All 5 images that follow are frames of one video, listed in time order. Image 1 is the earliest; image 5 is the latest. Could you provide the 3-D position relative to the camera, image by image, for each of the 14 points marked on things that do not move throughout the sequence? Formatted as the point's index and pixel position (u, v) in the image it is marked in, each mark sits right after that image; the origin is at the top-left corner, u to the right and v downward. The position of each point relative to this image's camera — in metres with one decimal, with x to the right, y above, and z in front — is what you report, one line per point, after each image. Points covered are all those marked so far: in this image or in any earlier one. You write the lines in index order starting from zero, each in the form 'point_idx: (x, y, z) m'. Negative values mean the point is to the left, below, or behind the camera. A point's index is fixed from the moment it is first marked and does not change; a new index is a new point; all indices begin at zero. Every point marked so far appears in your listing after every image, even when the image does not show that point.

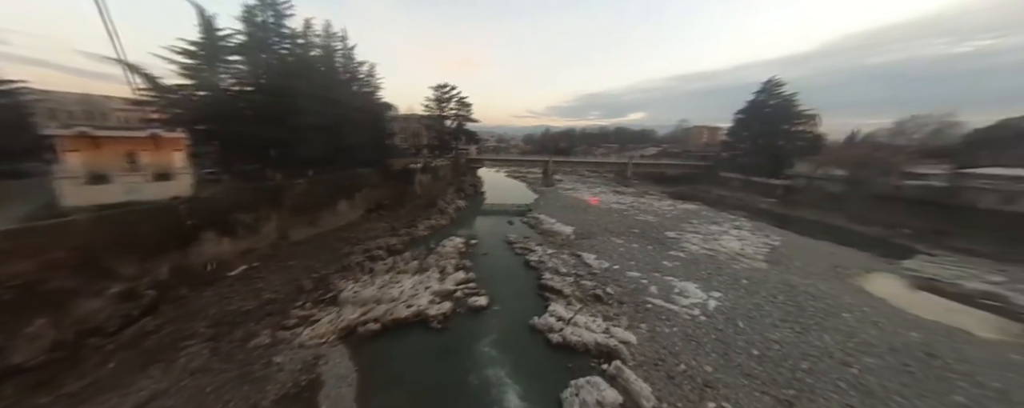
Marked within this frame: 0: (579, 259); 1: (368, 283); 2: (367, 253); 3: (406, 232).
0: (+3.4, -2.7, +13.7) m
1: (-5.4, -3.0, +10.8) m
2: (-6.7, -2.3, +13.5) m
3: (-6.2, -1.7, +17.0) m
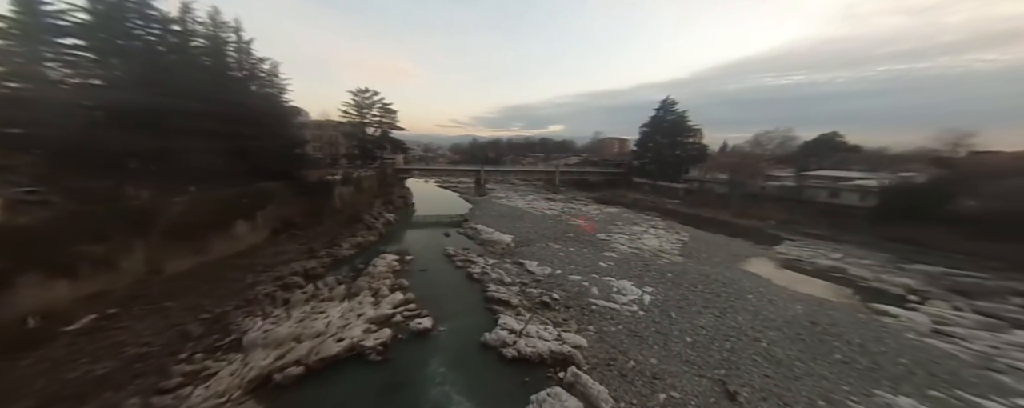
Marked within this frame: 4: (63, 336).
0: (+0.6, -3.1, +13.7) m
1: (-7.2, -3.6, +8.8) m
2: (-9.1, -3.1, +11.2) m
3: (-9.5, -2.6, +14.7) m
4: (-10.8, -3.2, +6.6) m
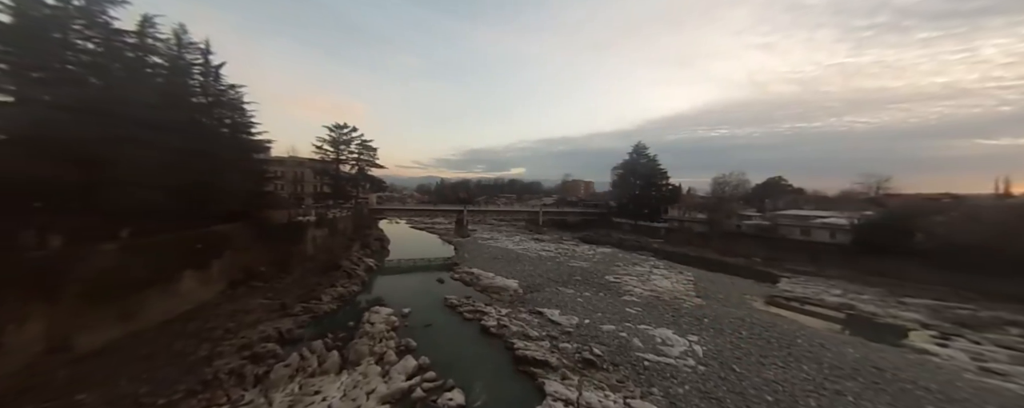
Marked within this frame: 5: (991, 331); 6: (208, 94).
0: (+1.4, -4.9, +12.4) m
1: (-5.9, -4.7, +6.6) m
2: (-8.0, -4.6, +8.7) m
3: (-8.9, -4.5, +12.2) m
4: (-9.2, -4.0, +4.0) m
5: (+19.2, -5.1, +11.4) m
6: (-16.4, +6.0, +15.6) m
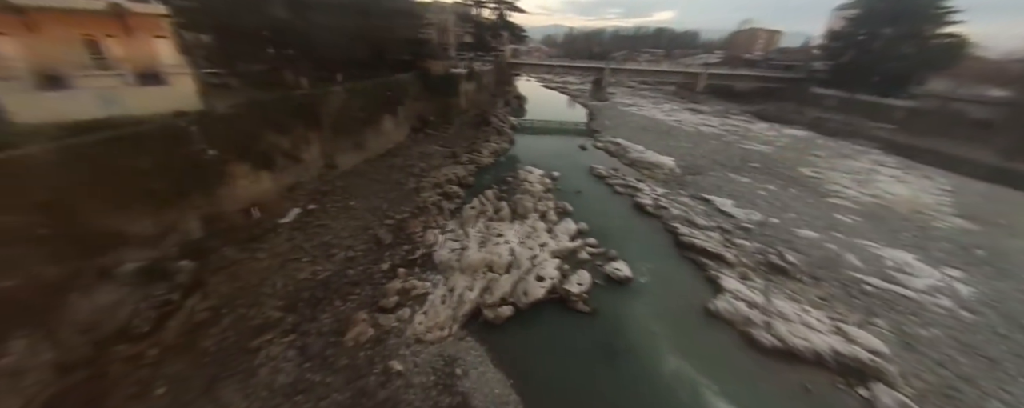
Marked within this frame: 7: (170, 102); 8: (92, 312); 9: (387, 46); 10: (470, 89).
0: (+7.5, -0.1, +10.7) m
1: (-1.5, -0.9, +8.3) m
2: (-2.6, +0.6, +10.7) m
3: (-2.0, +2.2, +13.9) m
4: (-5.5, -0.6, +6.9) m
5: (+23.5, -4.1, +4.0) m
6: (-7.4, +14.4, +14.4) m
7: (-7.3, +2.1, +6.0) m
8: (-5.9, -1.5, +4.0) m
9: (-6.0, +7.3, +13.5) m
10: (-2.9, +7.8, +19.2) m
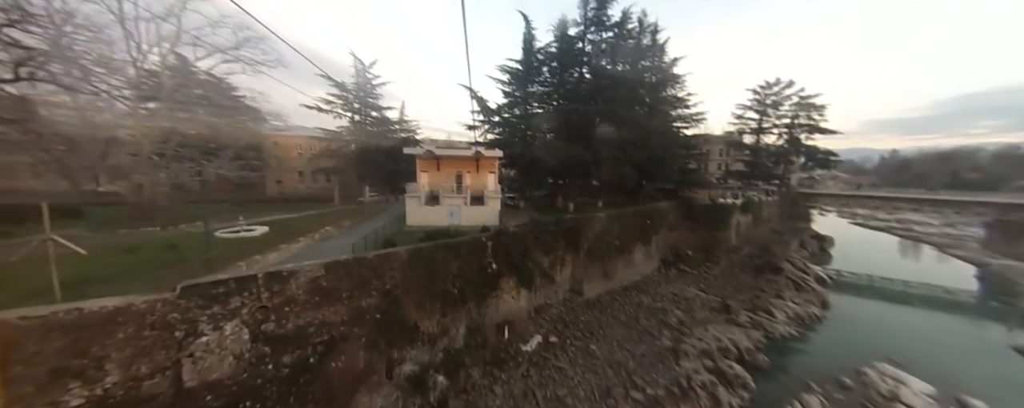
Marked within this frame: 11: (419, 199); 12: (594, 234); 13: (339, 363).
0: (+12.3, -4.9, +0.3) m
1: (+4.0, -4.2, +4.3) m
2: (+5.0, -3.9, +7.1) m
3: (+7.8, -3.8, +9.4) m
4: (+0.2, -3.3, +6.1) m
5: (+19.2, -6.2, -16.1) m
6: (+7.7, +7.2, +17.0) m
7: (-0.8, -0.3, +7.5) m
8: (-2.1, -2.8, +4.1) m
9: (+6.1, +1.1, +13.3) m
10: (+12.0, -0.9, +15.3) m
11: (-2.3, +0.1, +7.0) m
12: (+2.5, -0.9, +9.3) m
13: (-2.5, -2.3, +4.3) m
